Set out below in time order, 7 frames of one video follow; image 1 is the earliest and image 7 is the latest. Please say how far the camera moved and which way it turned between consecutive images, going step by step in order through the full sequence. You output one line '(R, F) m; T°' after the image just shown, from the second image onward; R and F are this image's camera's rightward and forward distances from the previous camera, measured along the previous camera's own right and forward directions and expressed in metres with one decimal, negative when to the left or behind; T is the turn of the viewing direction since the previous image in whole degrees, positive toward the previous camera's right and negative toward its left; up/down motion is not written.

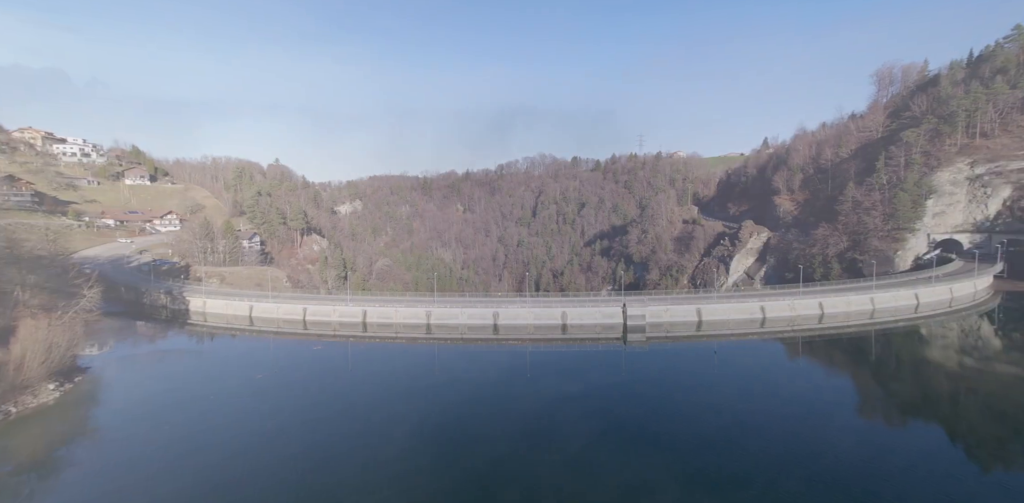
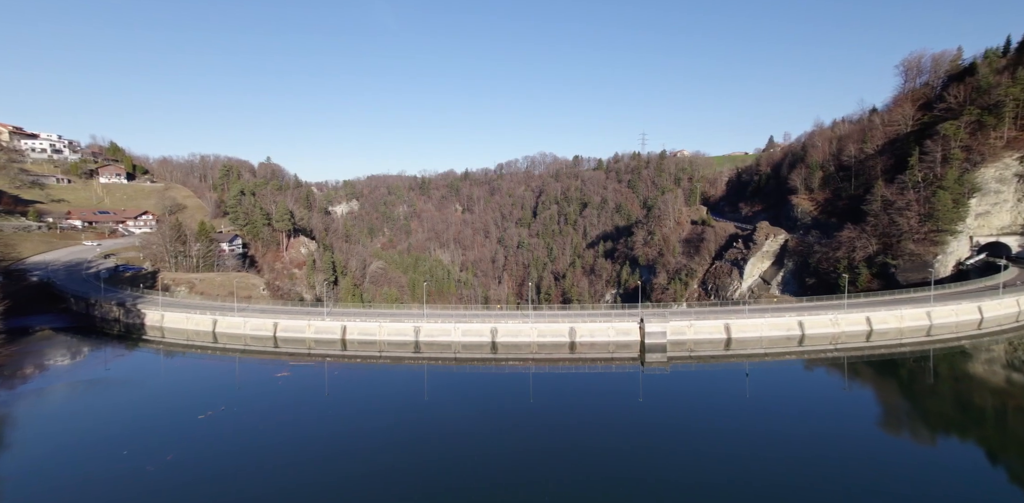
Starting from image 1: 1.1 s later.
(0.0, +4.3) m; 0°
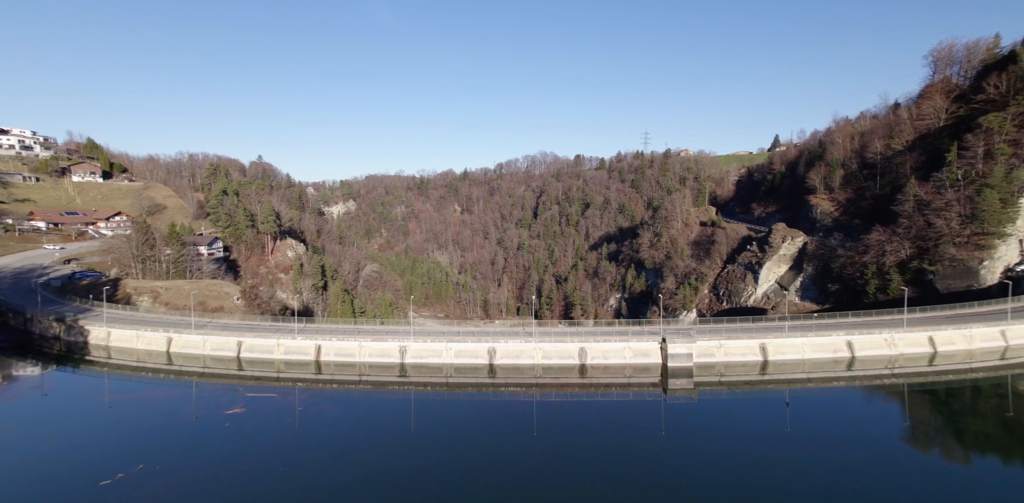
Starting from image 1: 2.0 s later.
(0.0, +4.1) m; 0°
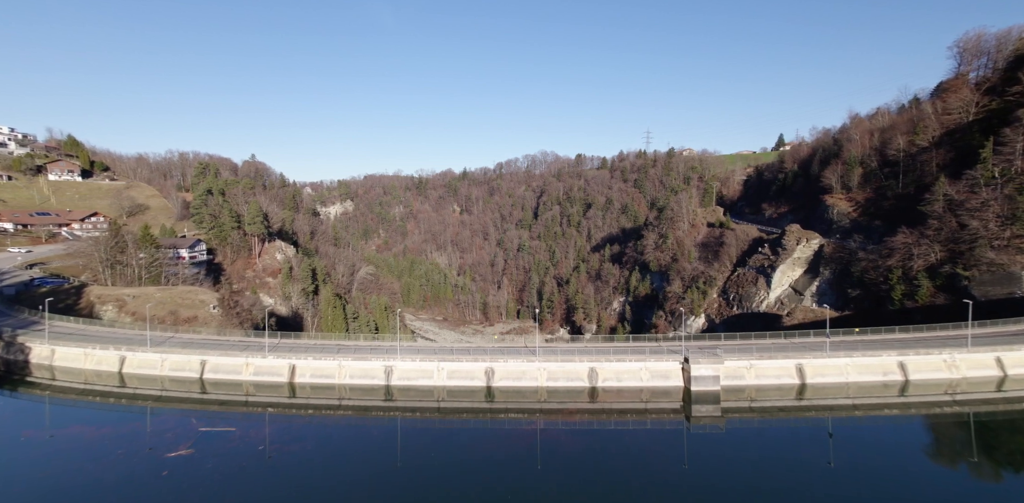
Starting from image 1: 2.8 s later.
(0.0, +3.1) m; 0°
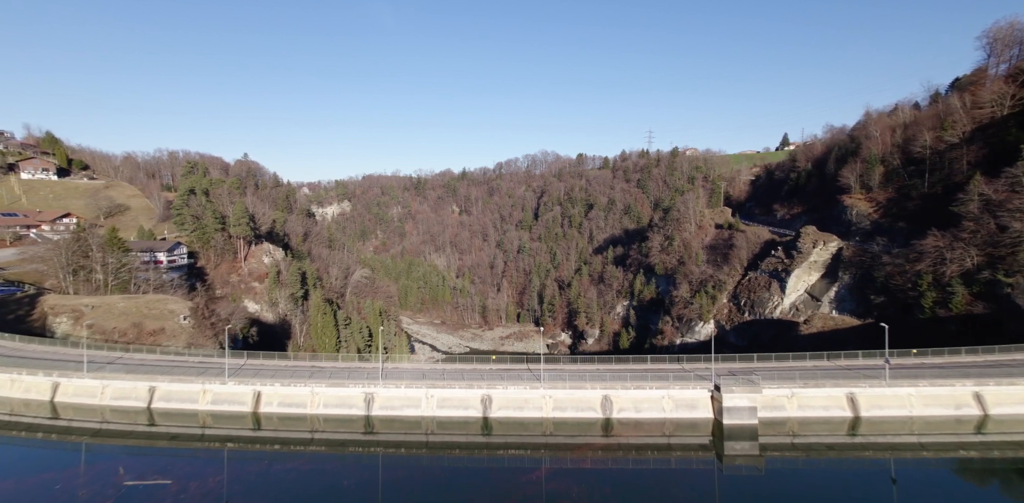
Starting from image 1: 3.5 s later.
(0.0, +3.2) m; 0°
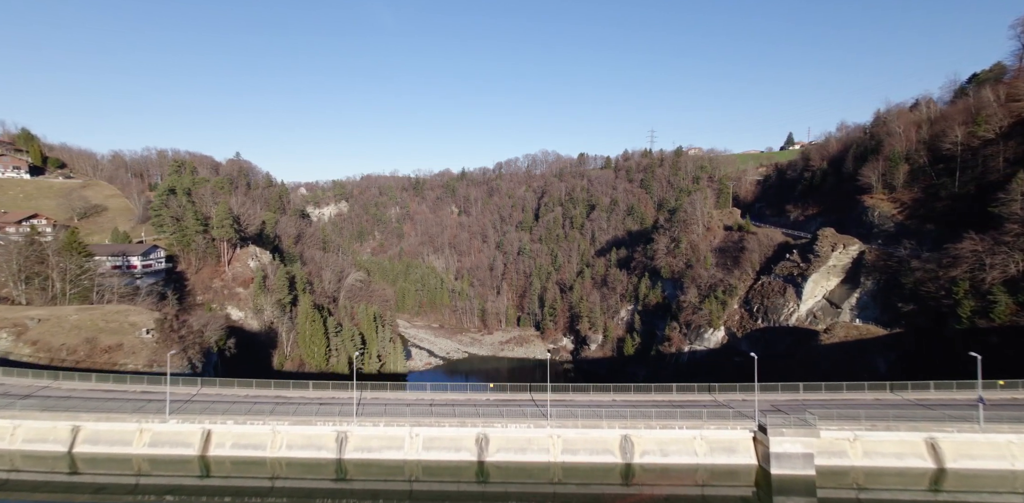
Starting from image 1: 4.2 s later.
(0.0, +3.3) m; 0°
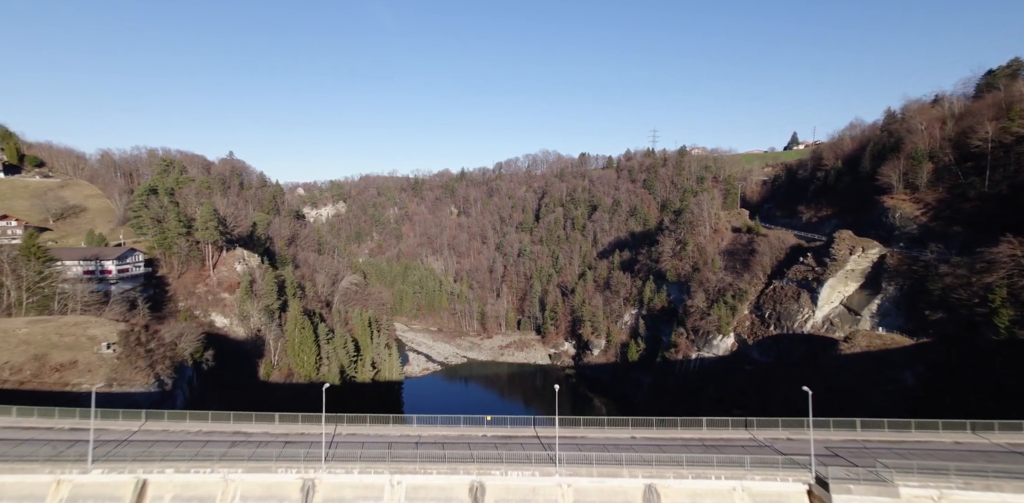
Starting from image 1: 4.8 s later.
(0.0, +2.8) m; 0°
